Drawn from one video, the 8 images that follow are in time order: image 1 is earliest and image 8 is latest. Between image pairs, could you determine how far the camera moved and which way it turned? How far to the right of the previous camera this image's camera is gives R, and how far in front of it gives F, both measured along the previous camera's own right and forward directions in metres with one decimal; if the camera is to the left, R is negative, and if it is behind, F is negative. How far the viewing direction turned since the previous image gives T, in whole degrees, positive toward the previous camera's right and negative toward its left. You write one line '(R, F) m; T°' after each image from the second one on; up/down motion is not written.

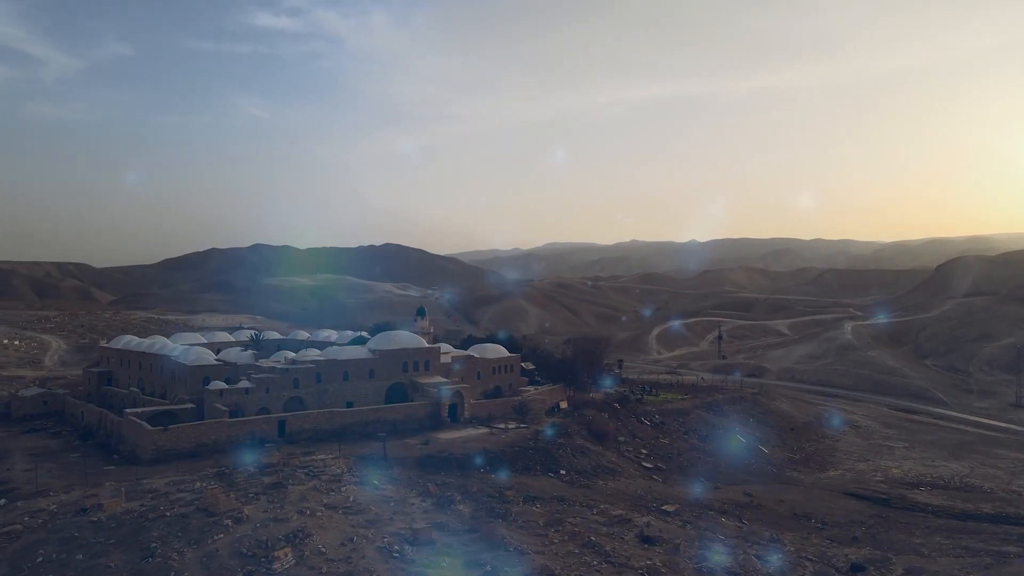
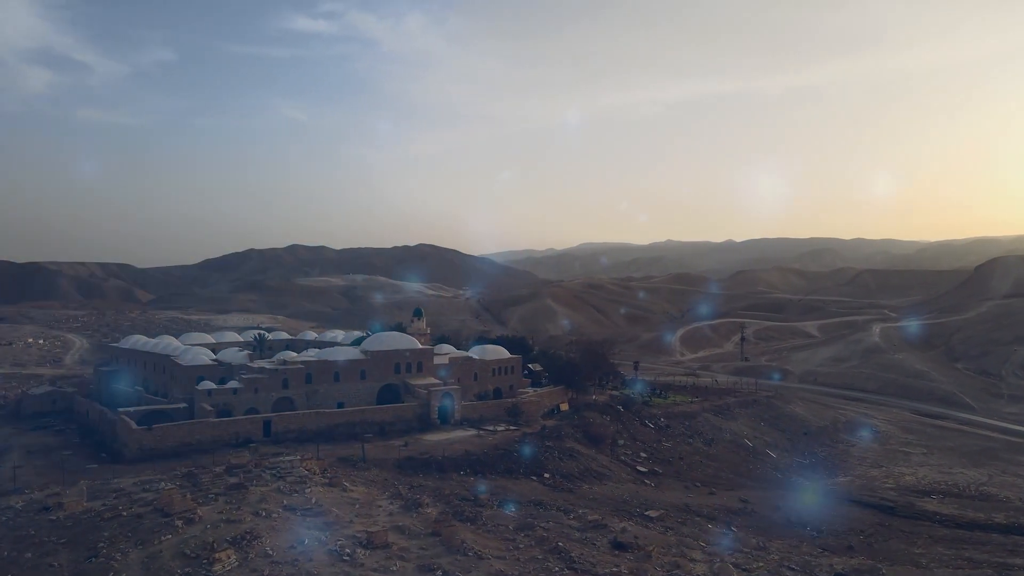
(+1.4, +0.2) m; -2°
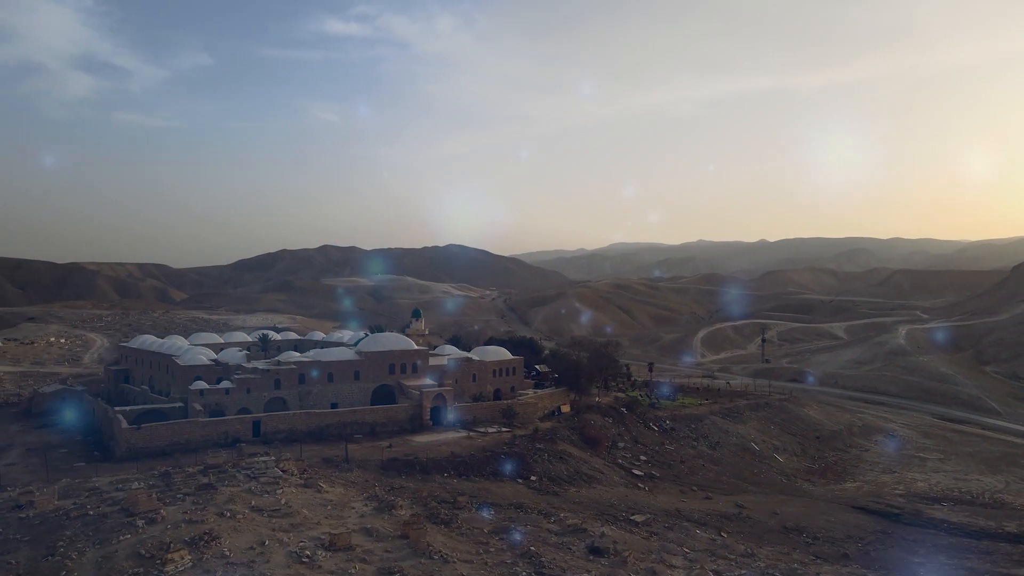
(+1.2, +0.2) m; -2°
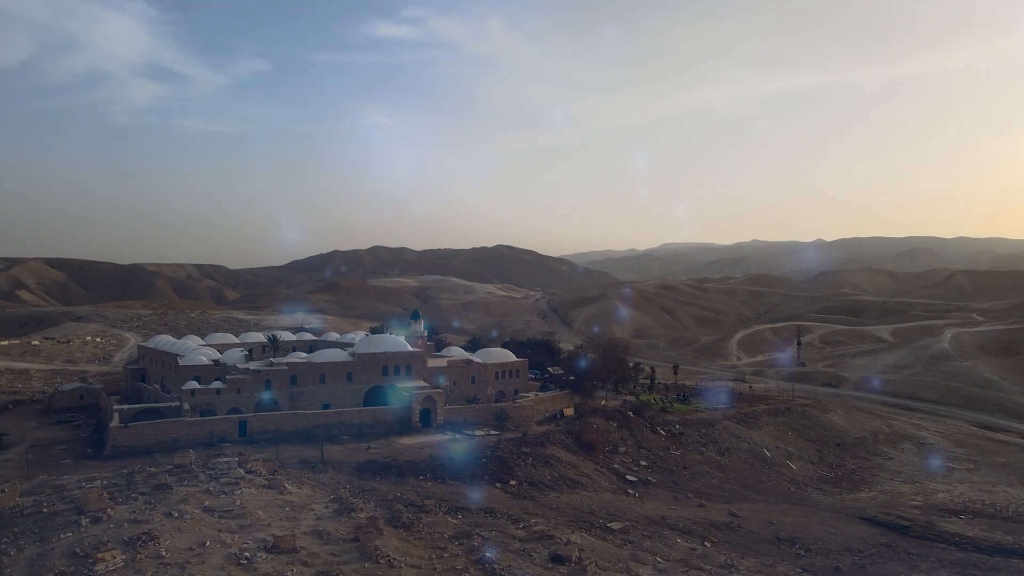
(+1.9, +0.3) m; -4°
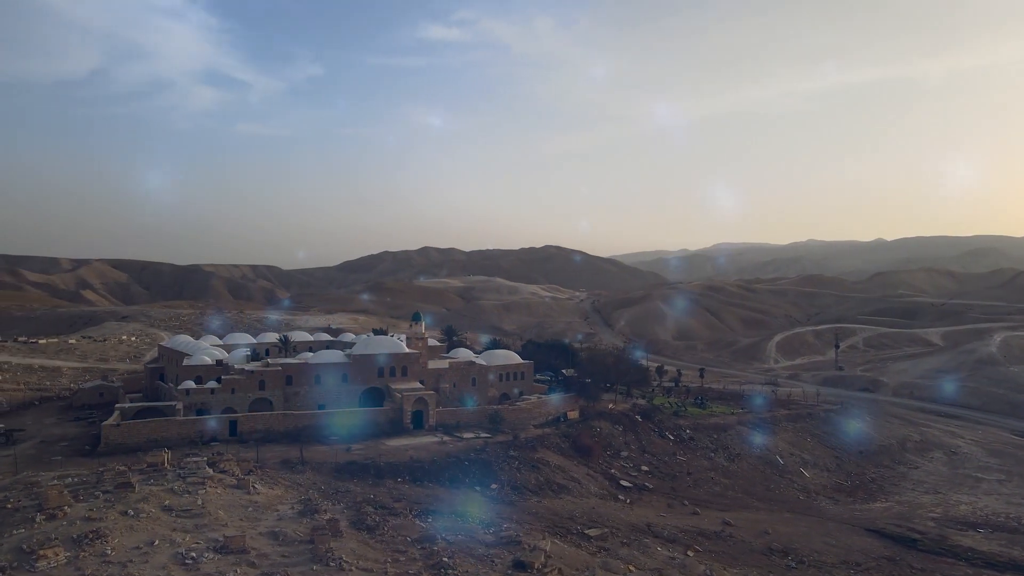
(+1.8, +0.2) m; -4°
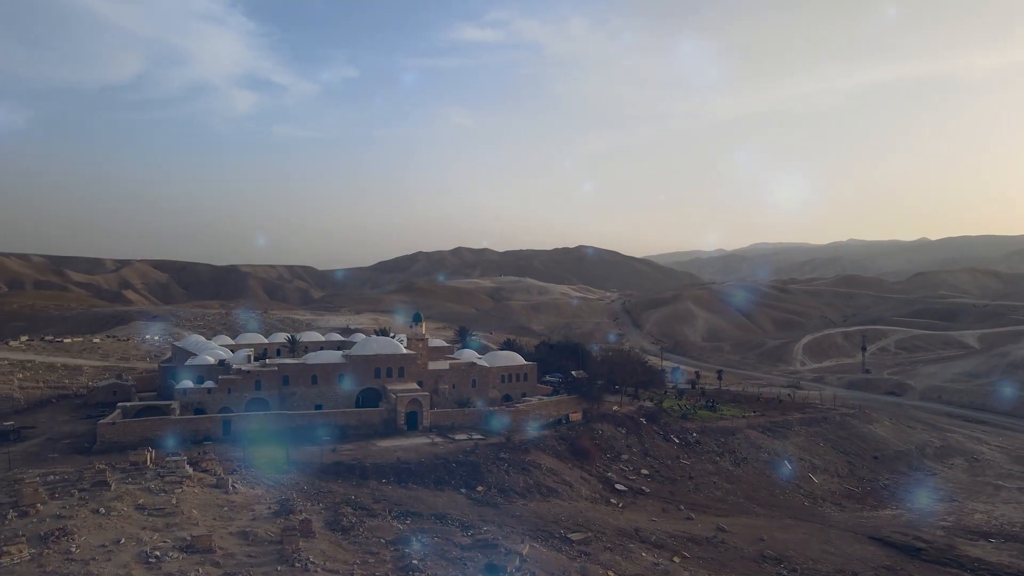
(+1.3, +0.1) m; -2°
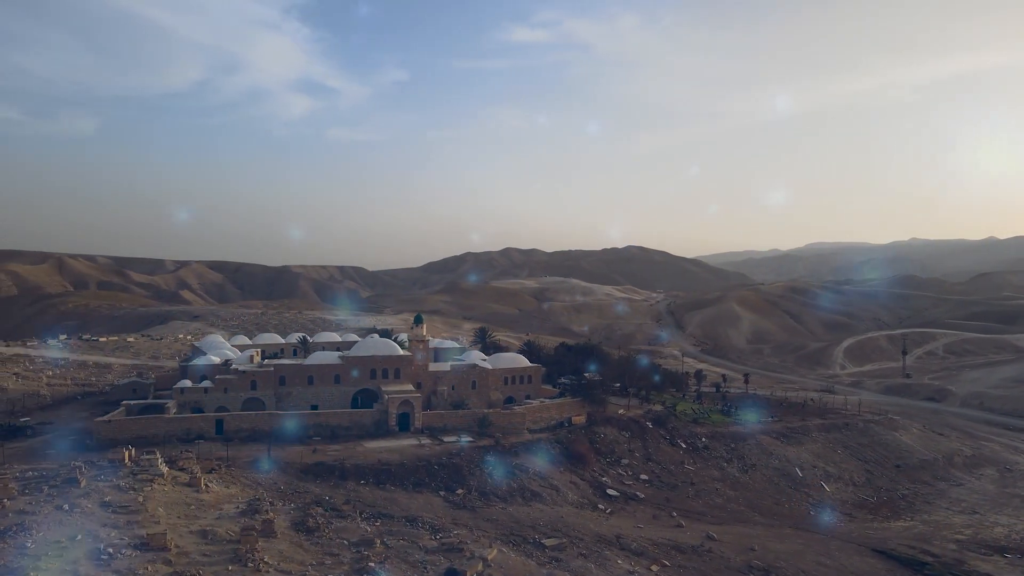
(+1.9, +0.2) m; -4°
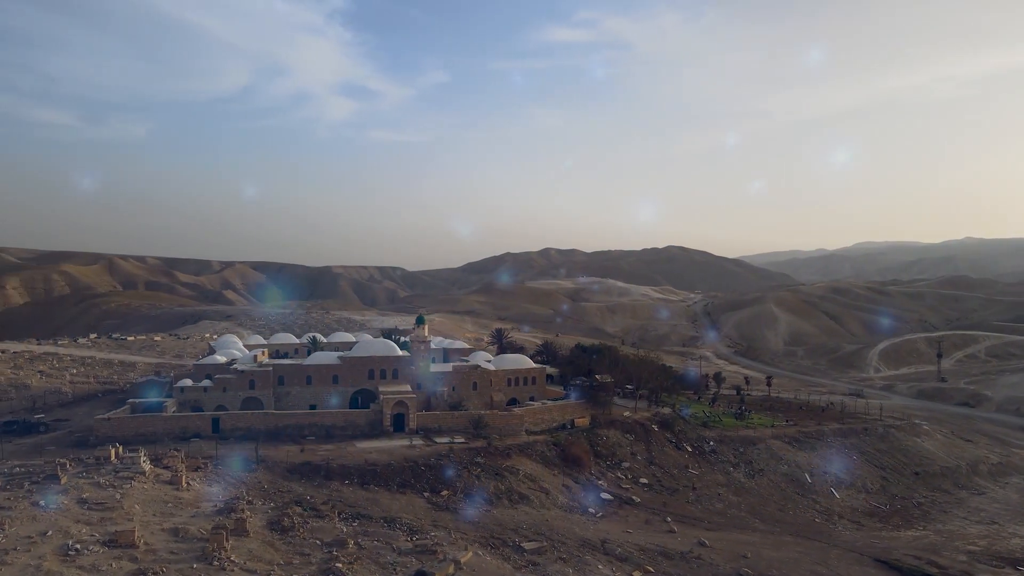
(+1.5, +0.1) m; -3°
